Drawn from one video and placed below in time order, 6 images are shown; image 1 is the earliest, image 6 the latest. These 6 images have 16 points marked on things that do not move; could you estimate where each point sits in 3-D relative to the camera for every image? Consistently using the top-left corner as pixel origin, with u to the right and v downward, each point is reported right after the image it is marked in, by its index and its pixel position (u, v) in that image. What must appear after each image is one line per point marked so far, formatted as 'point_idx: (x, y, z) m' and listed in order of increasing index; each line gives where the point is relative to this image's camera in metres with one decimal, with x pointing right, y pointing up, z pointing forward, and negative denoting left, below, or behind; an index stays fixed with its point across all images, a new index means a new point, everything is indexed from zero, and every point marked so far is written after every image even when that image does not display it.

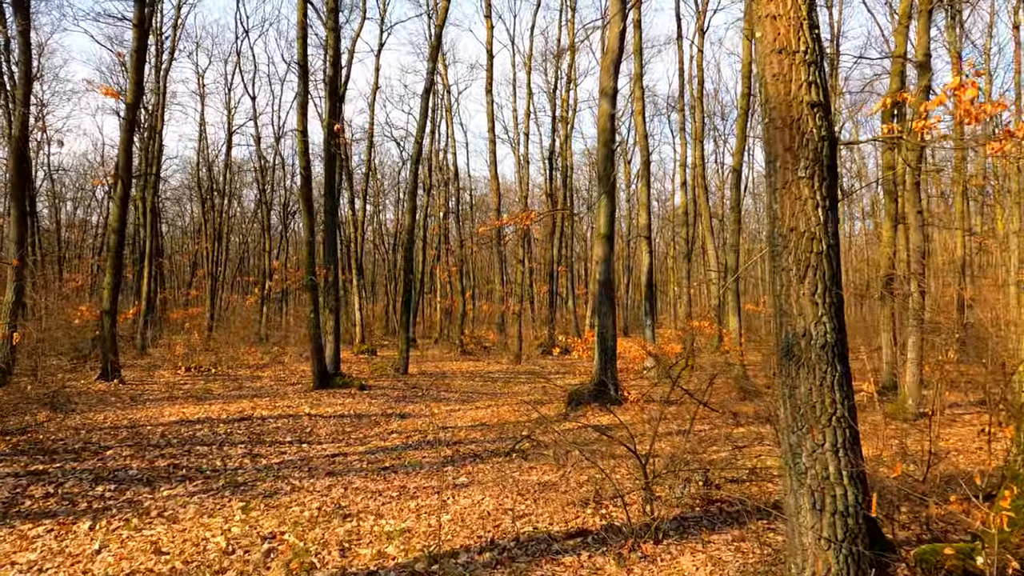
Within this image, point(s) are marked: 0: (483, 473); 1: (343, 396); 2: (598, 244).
0: (-0.2, -1.5, +6.1) m
1: (-2.4, -1.6, +11.0) m
2: (+1.1, +0.6, +10.0) m
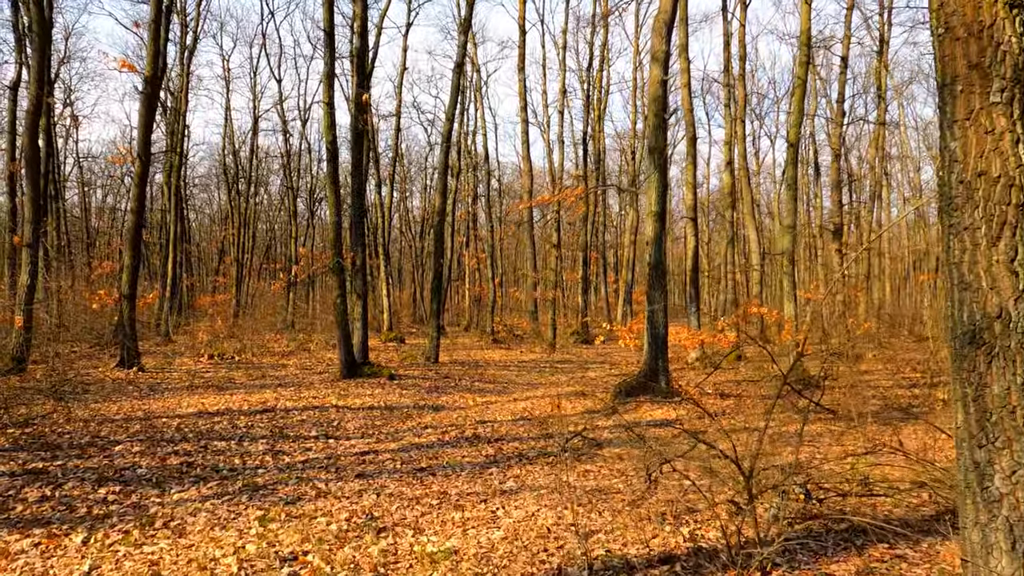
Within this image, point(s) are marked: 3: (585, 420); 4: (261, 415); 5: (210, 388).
0: (+0.2, -1.3, +5.4) m
1: (-1.9, -1.3, +10.3) m
2: (+1.6, +0.8, +9.2) m
3: (+0.8, -1.4, +7.9) m
4: (-2.6, -1.3, +8.0) m
5: (-3.9, -1.3, +10.0) m
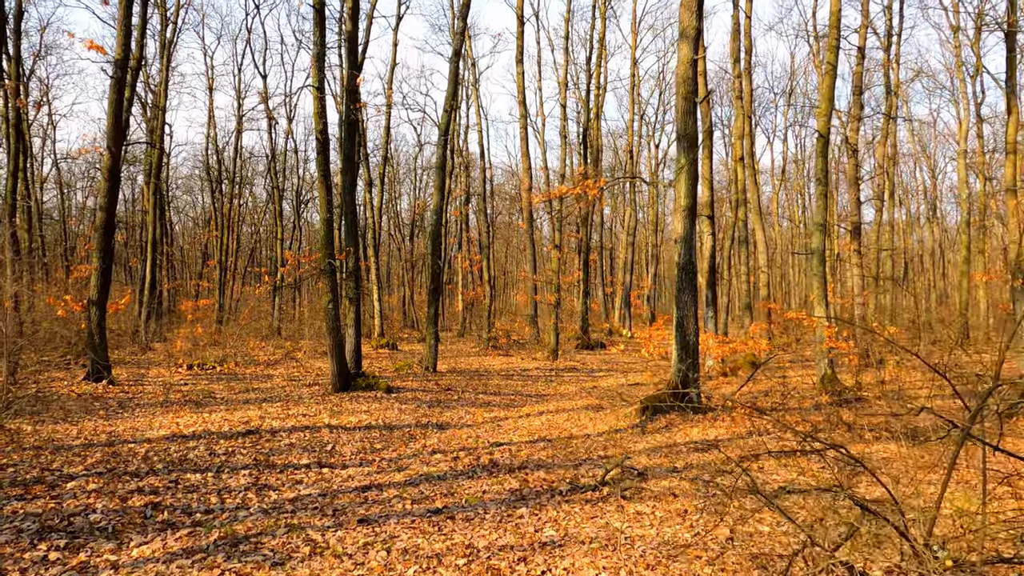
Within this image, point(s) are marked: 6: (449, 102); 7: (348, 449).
0: (+0.4, -1.4, +4.4) m
1: (-1.8, -1.4, +9.3) m
2: (+1.8, +0.7, +8.3) m
3: (+0.9, -1.4, +6.9) m
4: (-2.4, -1.4, +7.0) m
5: (-3.8, -1.4, +8.9) m
6: (-1.3, +3.8, +15.4) m
7: (-1.4, -1.4, +6.8) m
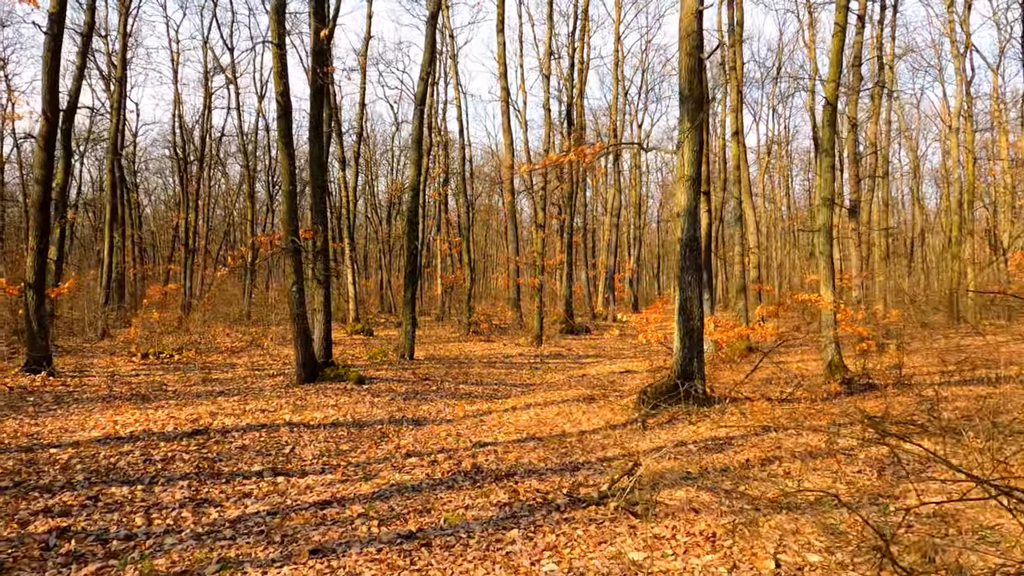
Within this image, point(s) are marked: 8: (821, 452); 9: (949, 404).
0: (+0.3, -1.2, +3.6) m
1: (-1.9, -1.2, +8.4) m
2: (+1.6, +1.0, +7.4) m
3: (+0.8, -1.2, +6.1) m
4: (-2.6, -1.2, +6.1) m
5: (-4.0, -1.2, +8.0) m
6: (-1.6, +4.1, +14.4) m
7: (-1.6, -1.3, +5.9) m
8: (+2.3, -1.2, +5.6) m
9: (+4.6, -1.2, +8.0) m
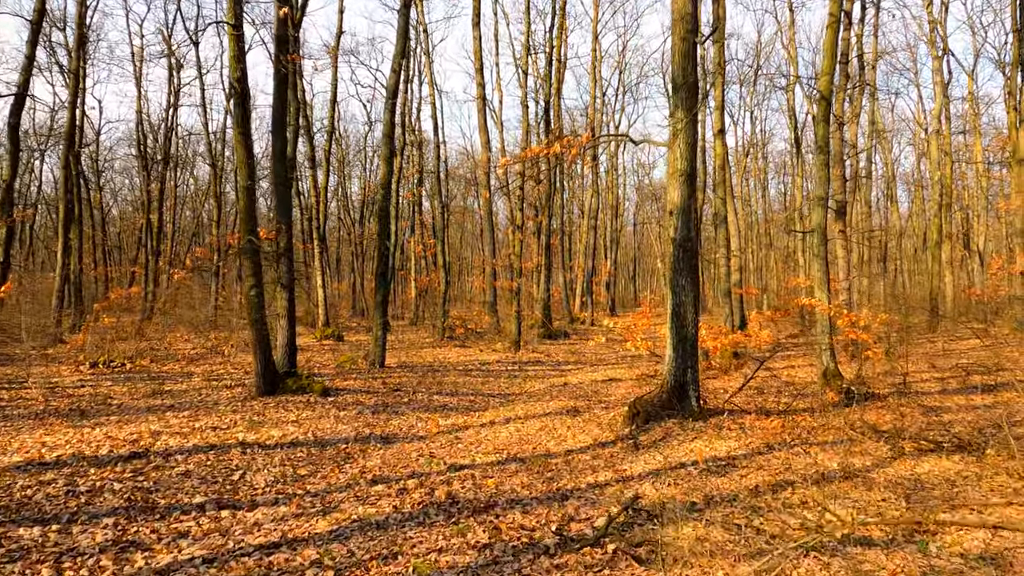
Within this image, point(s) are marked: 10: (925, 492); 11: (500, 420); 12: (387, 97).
0: (+0.3, -1.3, +2.9) m
1: (-2.2, -1.2, +7.7) m
2: (+1.4, +0.9, +6.9) m
3: (+0.7, -1.3, +5.5) m
4: (-2.7, -1.2, +5.3) m
5: (-4.2, -1.2, +7.2) m
6: (-2.0, +4.0, +13.7) m
7: (-1.7, -1.3, +5.2) m
8: (+2.1, -1.2, +5.0) m
9: (+4.4, -1.3, +7.5) m
10: (+2.5, -1.2, +4.6) m
11: (-0.1, -1.3, +7.6) m
12: (-2.2, +3.3, +13.3) m
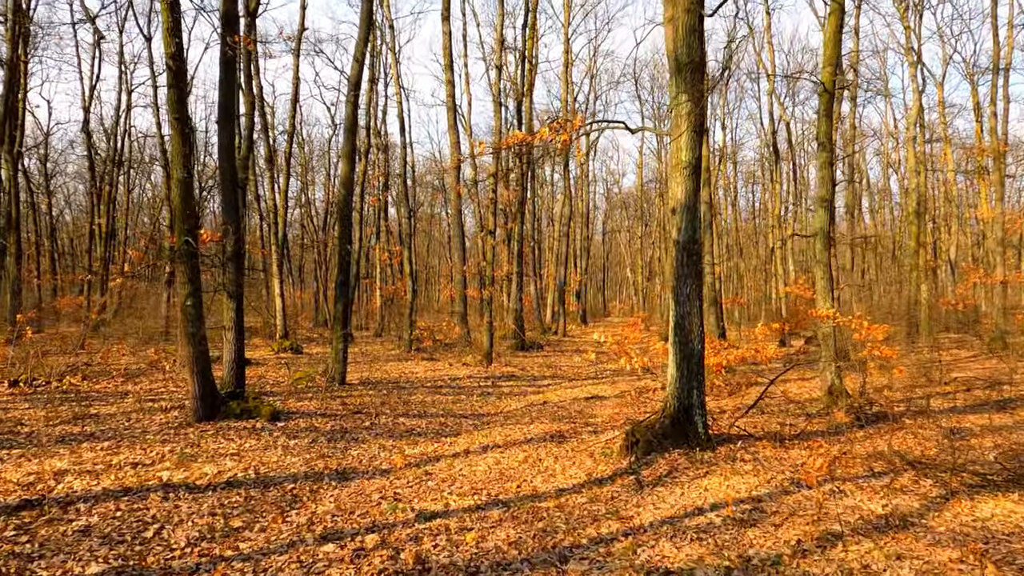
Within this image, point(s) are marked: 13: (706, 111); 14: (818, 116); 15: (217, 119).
0: (+0.3, -1.3, +2.0) m
1: (-2.4, -1.3, +6.7) m
2: (+1.3, +0.8, +6.0) m
3: (+0.6, -1.3, +4.6) m
4: (-2.8, -1.3, +4.3) m
5: (-4.3, -1.3, +6.1) m
6: (-2.5, +3.9, +12.7) m
7: (-1.8, -1.3, +4.1) m
8: (+2.1, -1.3, +4.2) m
9: (+4.2, -1.3, +6.7) m
10: (+2.4, -1.3, +3.8) m
11: (-0.3, -1.4, +6.6) m
12: (-2.6, +3.2, +12.3) m
13: (+1.5, +1.4, +5.9) m
14: (+3.5, +2.0, +8.9) m
15: (-3.4, +1.9, +8.8) m
